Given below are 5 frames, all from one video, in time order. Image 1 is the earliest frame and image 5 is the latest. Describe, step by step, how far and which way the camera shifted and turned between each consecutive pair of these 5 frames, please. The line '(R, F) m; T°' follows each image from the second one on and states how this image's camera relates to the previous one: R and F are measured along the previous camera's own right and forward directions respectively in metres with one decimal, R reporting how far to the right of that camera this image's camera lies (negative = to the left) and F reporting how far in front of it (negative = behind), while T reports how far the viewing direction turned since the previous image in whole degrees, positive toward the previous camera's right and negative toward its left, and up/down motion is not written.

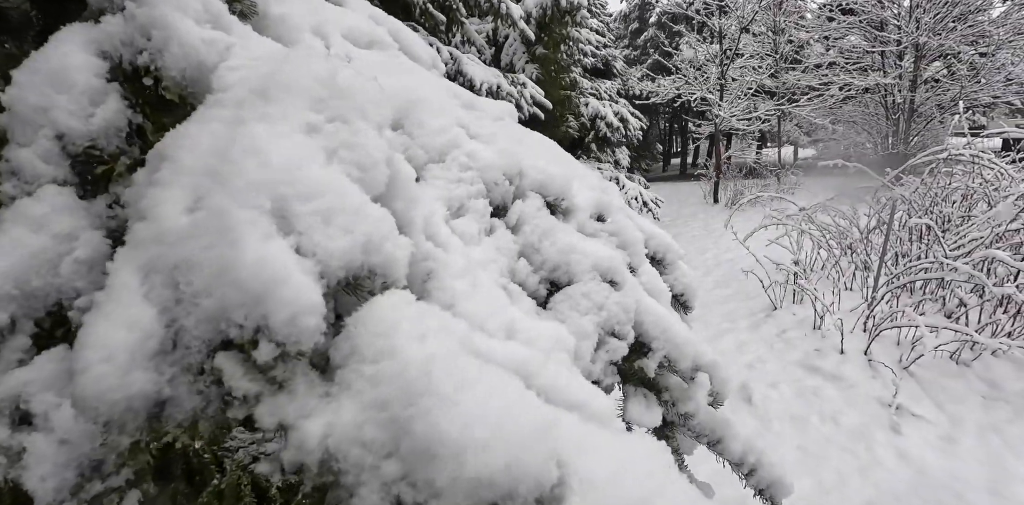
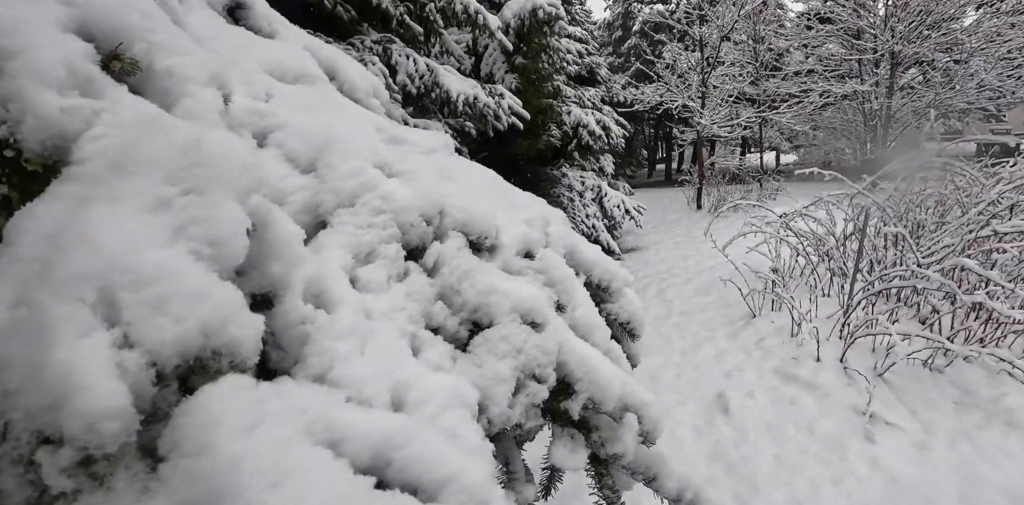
(+0.1, 0.0) m; +1°
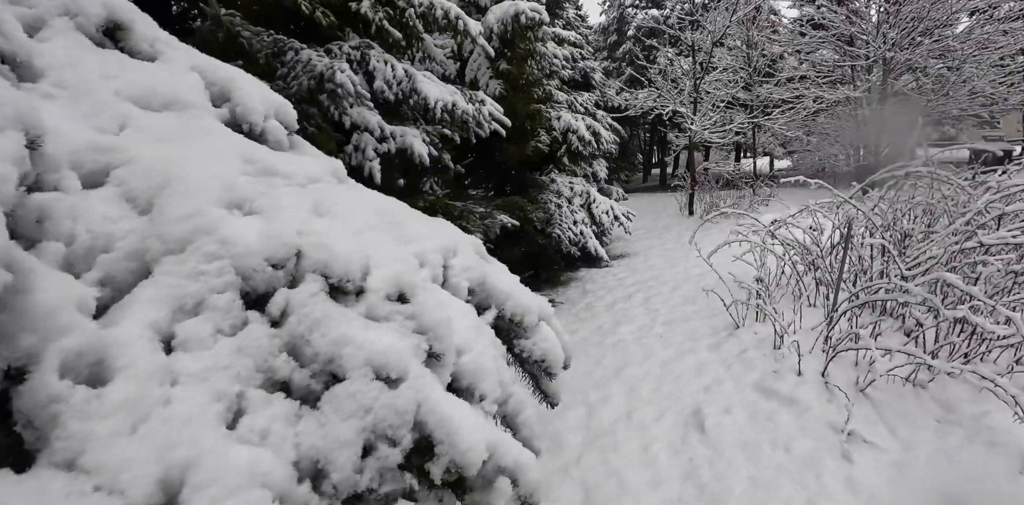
(+0.2, +0.1) m; 0°
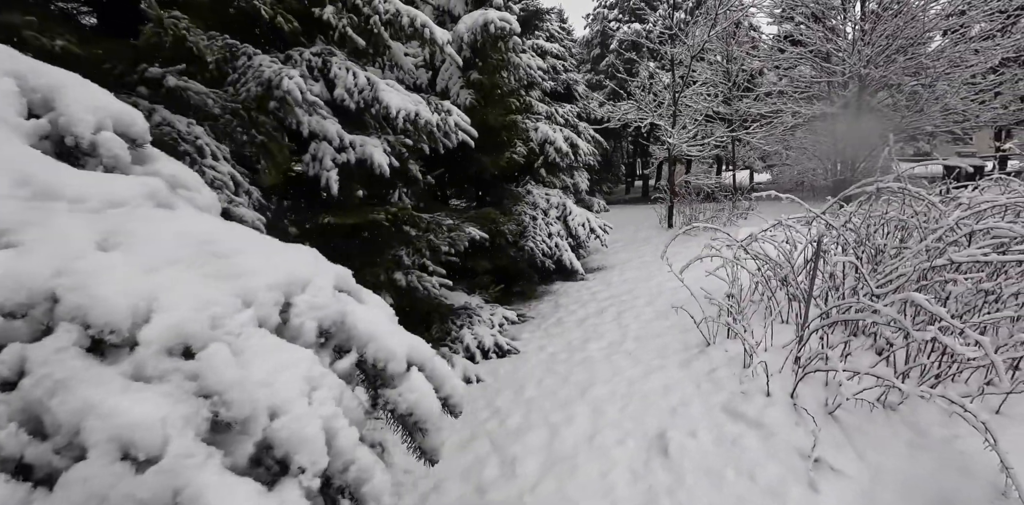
(+0.2, +0.1) m; +1°
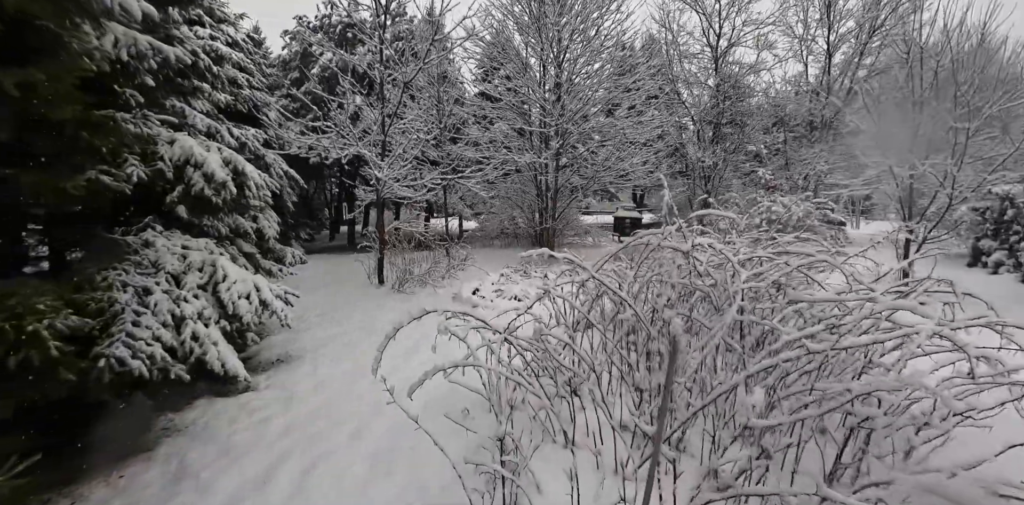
(+0.6, +2.4) m; +32°
